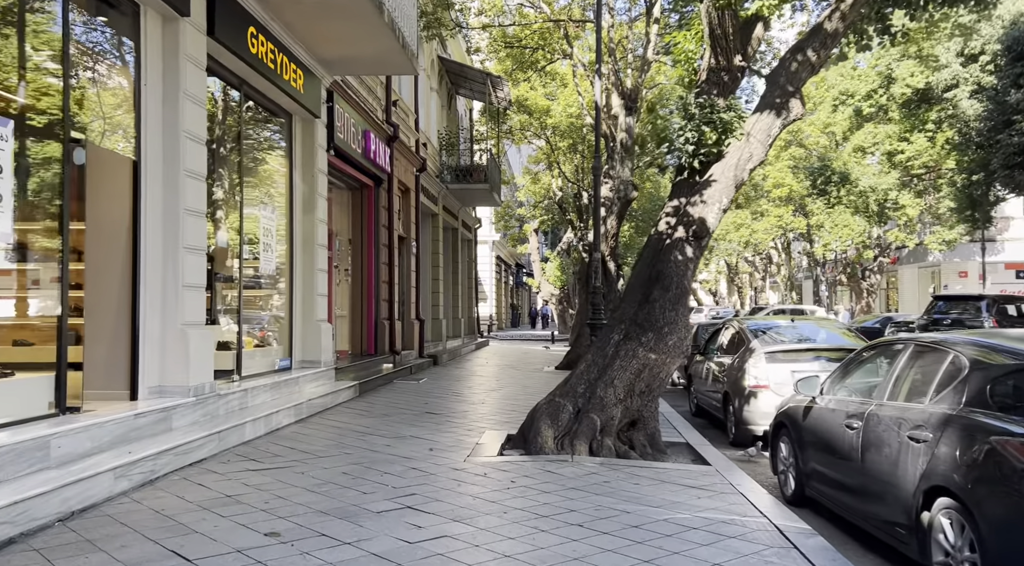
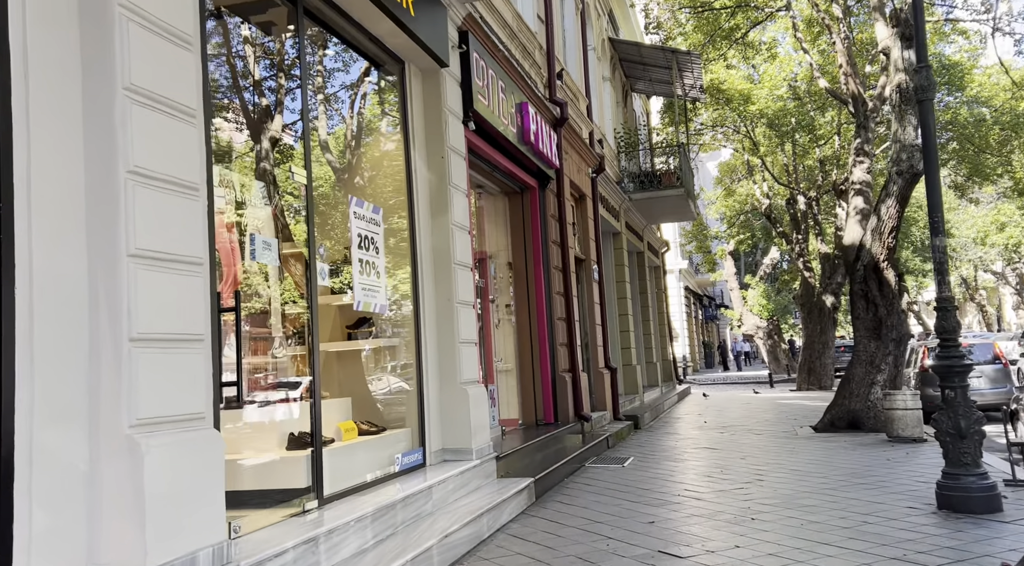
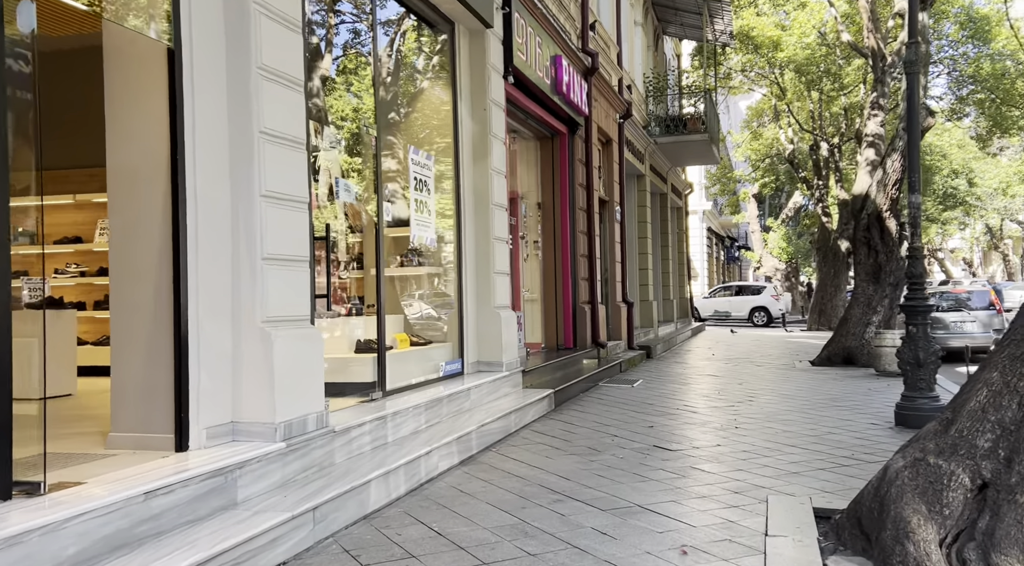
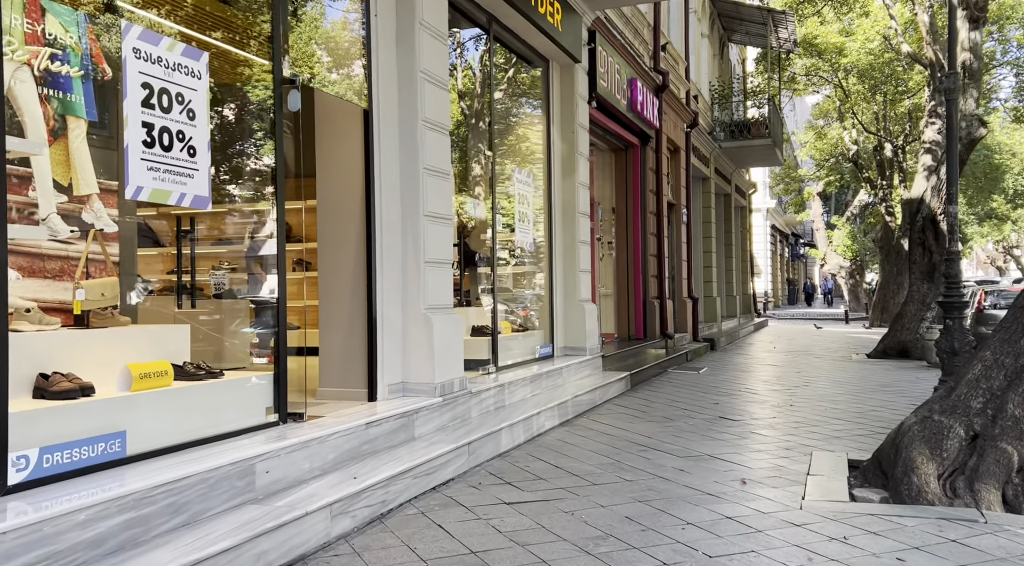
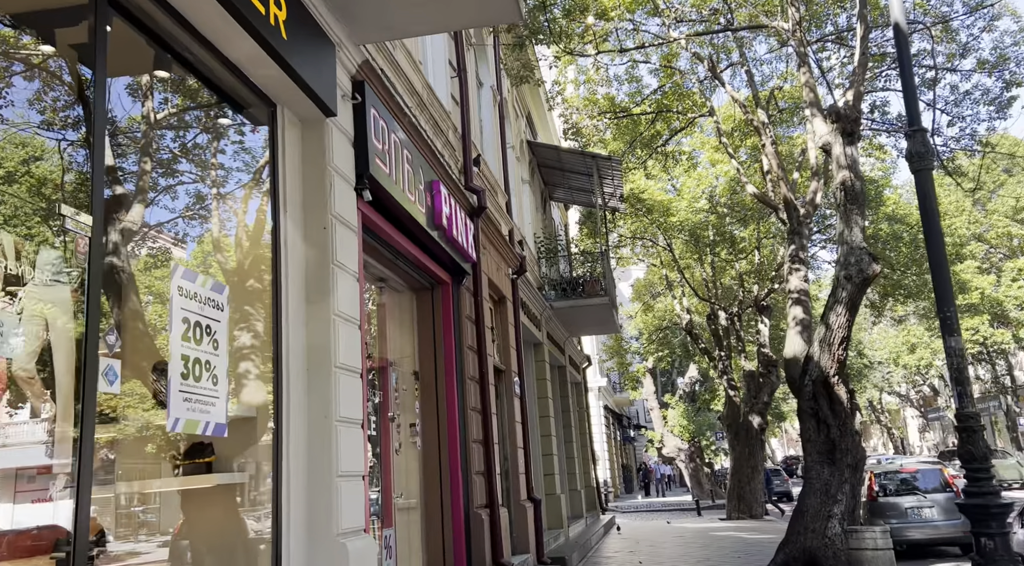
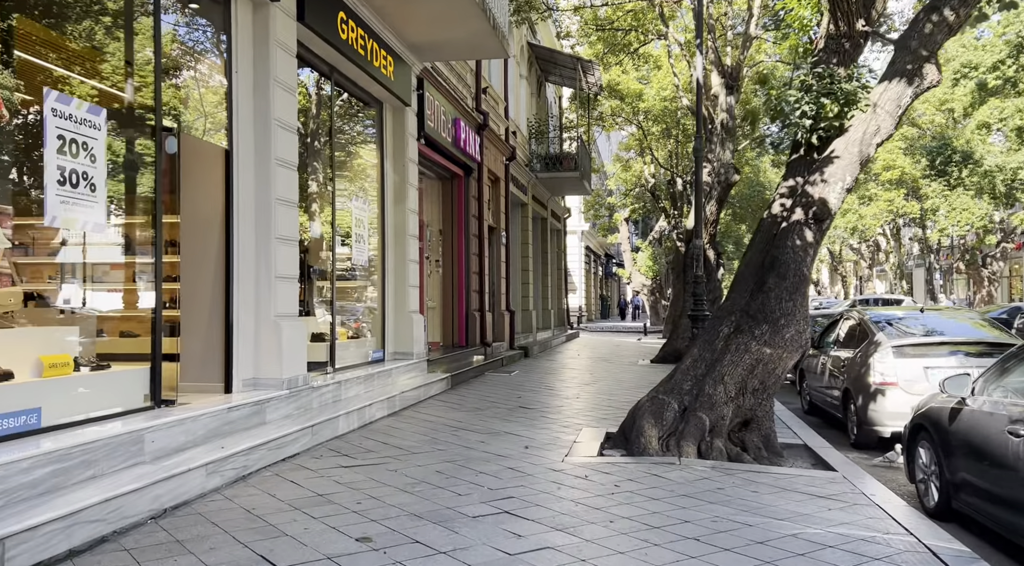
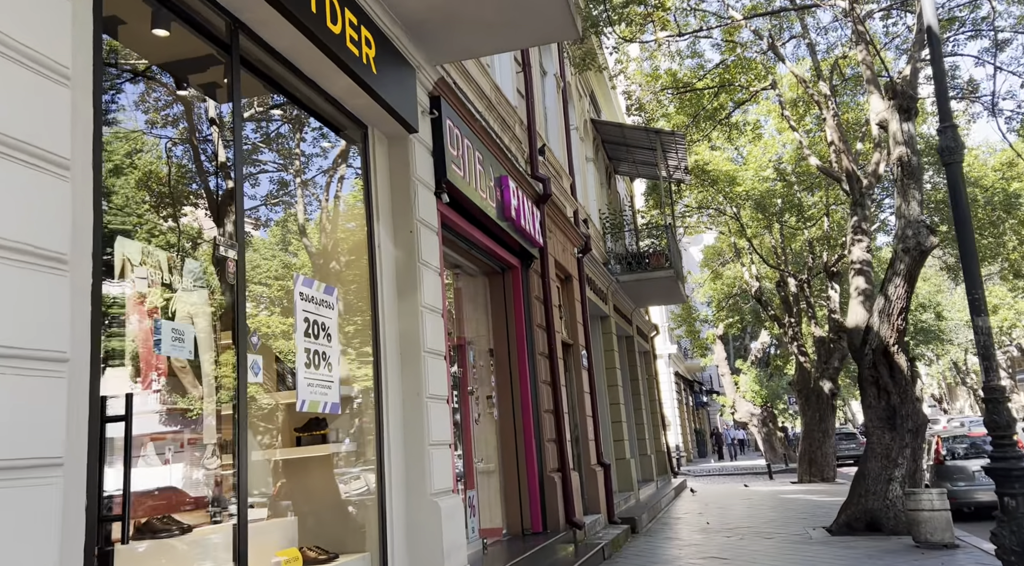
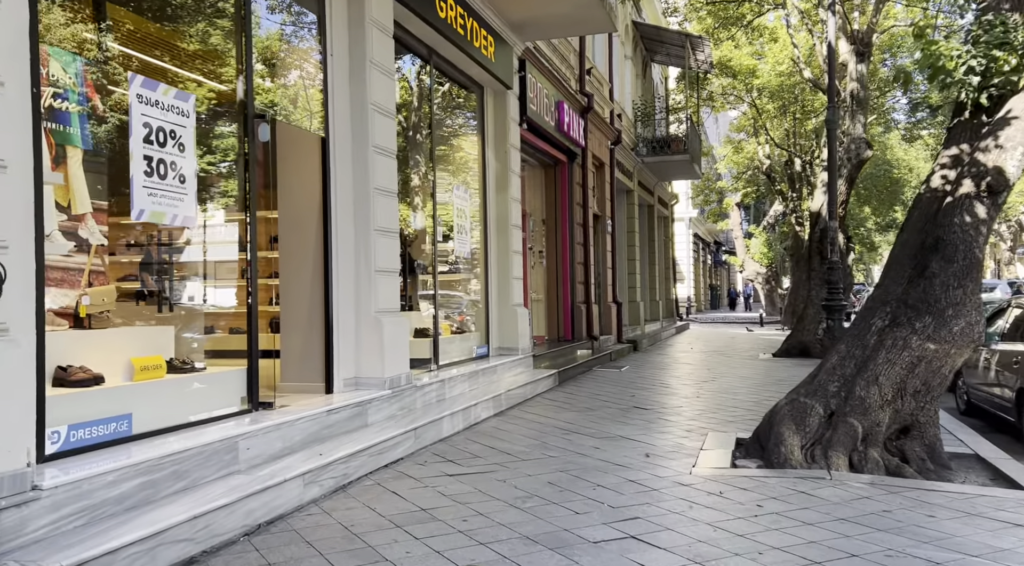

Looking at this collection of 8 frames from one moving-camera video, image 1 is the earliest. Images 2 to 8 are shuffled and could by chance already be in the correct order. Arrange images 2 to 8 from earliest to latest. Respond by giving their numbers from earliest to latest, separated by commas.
6, 8, 4, 3, 2, 7, 5
